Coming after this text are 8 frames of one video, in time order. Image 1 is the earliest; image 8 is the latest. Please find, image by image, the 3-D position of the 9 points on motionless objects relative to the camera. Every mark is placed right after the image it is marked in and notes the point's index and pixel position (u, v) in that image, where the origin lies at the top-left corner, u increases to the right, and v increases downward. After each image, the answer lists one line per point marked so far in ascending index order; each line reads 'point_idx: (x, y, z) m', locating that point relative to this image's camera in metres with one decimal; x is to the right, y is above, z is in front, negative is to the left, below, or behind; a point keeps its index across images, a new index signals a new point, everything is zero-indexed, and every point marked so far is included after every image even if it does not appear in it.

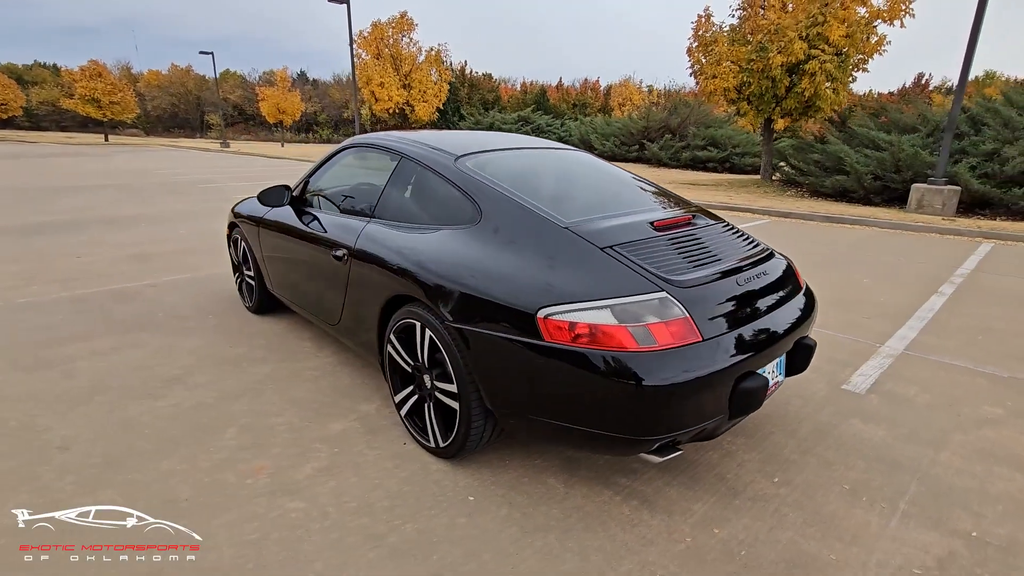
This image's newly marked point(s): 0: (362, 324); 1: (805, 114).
0: (-0.8, -0.2, +3.1) m
1: (+8.0, +4.8, +14.1) m
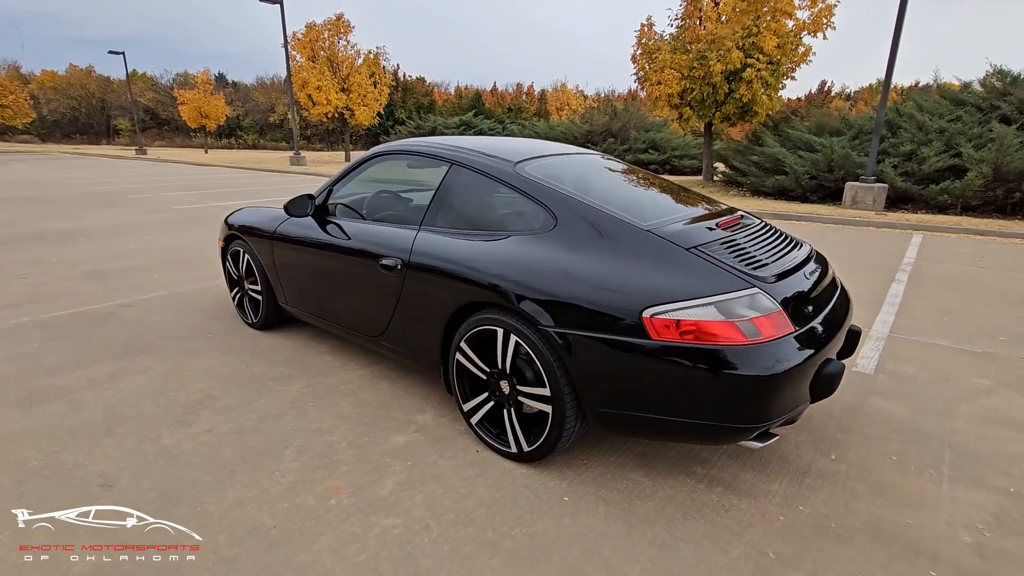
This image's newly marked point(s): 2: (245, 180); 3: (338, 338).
0: (-0.5, -0.3, +3.0) m
1: (+6.7, +5.0, +15.1) m
2: (-10.1, +4.0, +19.0) m
3: (-1.3, -0.4, +4.1) m
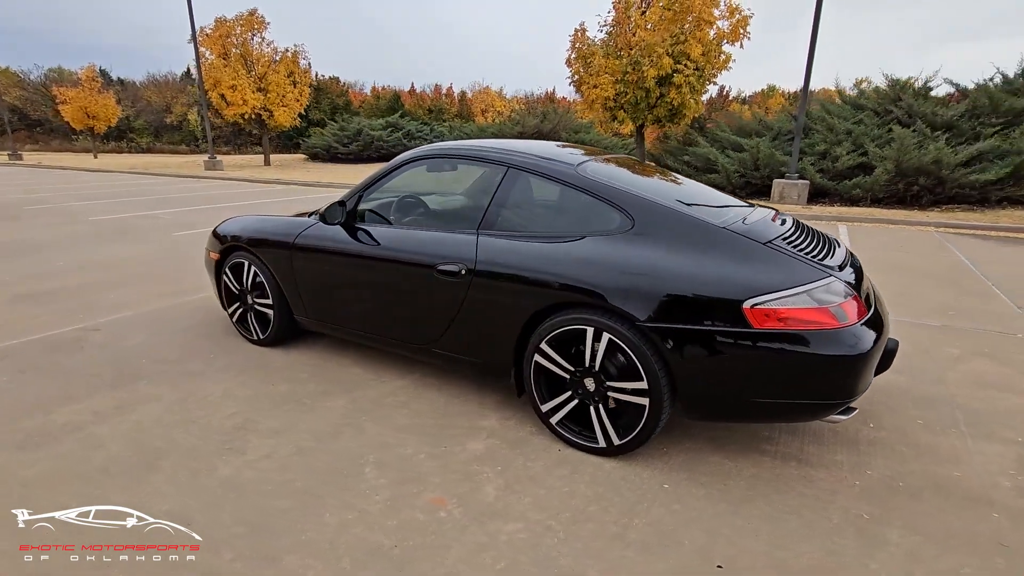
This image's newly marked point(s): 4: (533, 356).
0: (-0.2, -0.3, +3.0) m
1: (+5.0, +5.2, +16.0) m
2: (-12.2, +3.4, +17.4) m
3: (-1.1, -0.5, +4.0) m
4: (+0.1, -0.4, +2.7) m
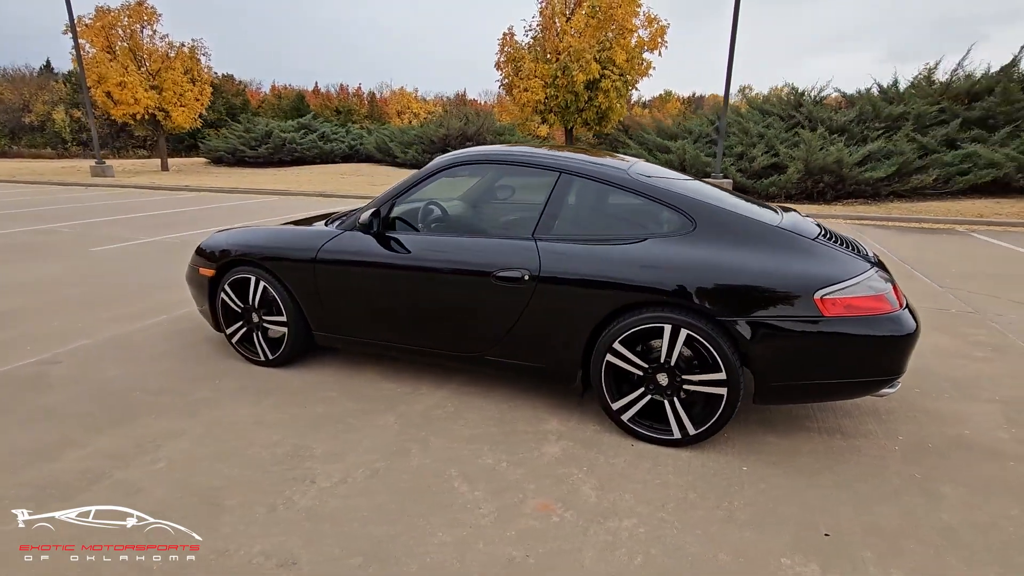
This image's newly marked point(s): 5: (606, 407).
0: (+0.2, -0.3, +3.0) m
1: (+2.8, +5.3, +16.7) m
2: (-14.2, +2.7, +15.3) m
3: (-0.9, -0.6, +3.8) m
4: (+0.5, -0.4, +2.8) m
5: (+0.5, -0.7, +2.9) m
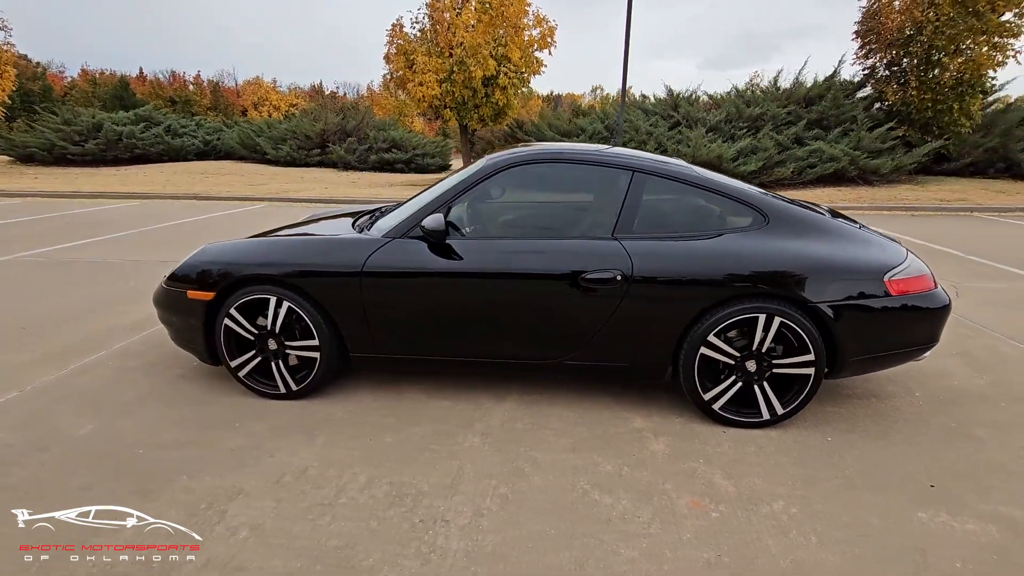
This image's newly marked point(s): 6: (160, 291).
0: (+0.7, -0.3, +3.0) m
1: (-0.5, +5.5, +16.8) m
2: (-16.5, +1.7, +11.2) m
3: (-0.6, -0.6, +3.5) m
4: (+1.1, -0.4, +2.9) m
5: (+1.1, -0.6, +3.0) m
6: (-2.3, 0.0, +3.4) m
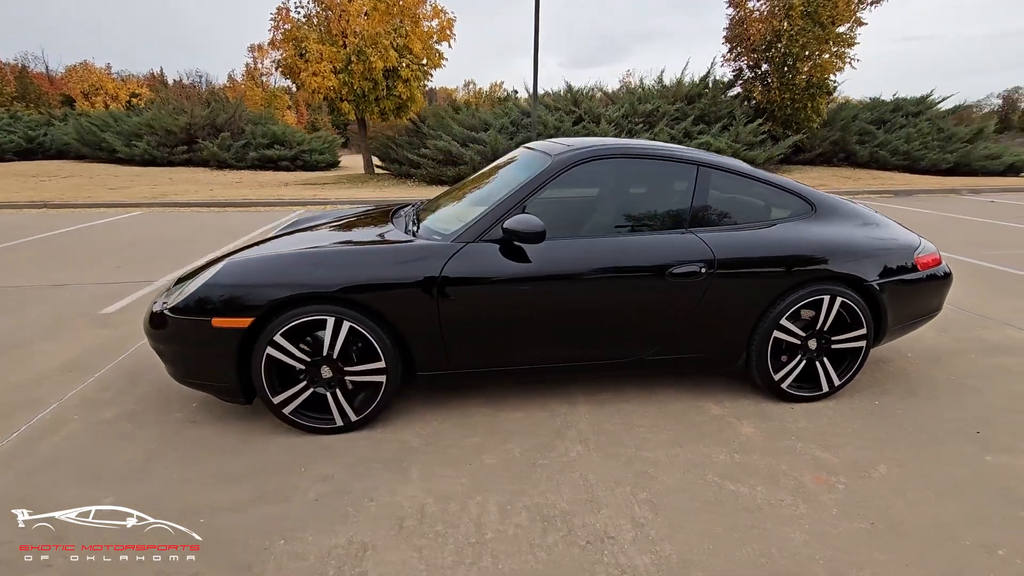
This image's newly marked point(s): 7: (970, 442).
0: (+1.1, -0.3, +3.1) m
1: (-3.5, +5.5, +16.1) m
2: (-17.5, +0.6, +7.2) m
3: (-0.2, -0.7, +3.3) m
4: (+1.5, -0.3, +3.1) m
5: (+1.6, -0.6, +3.1) m
6: (-1.9, -0.2, +2.8) m
7: (+2.5, -0.9, +2.9) m
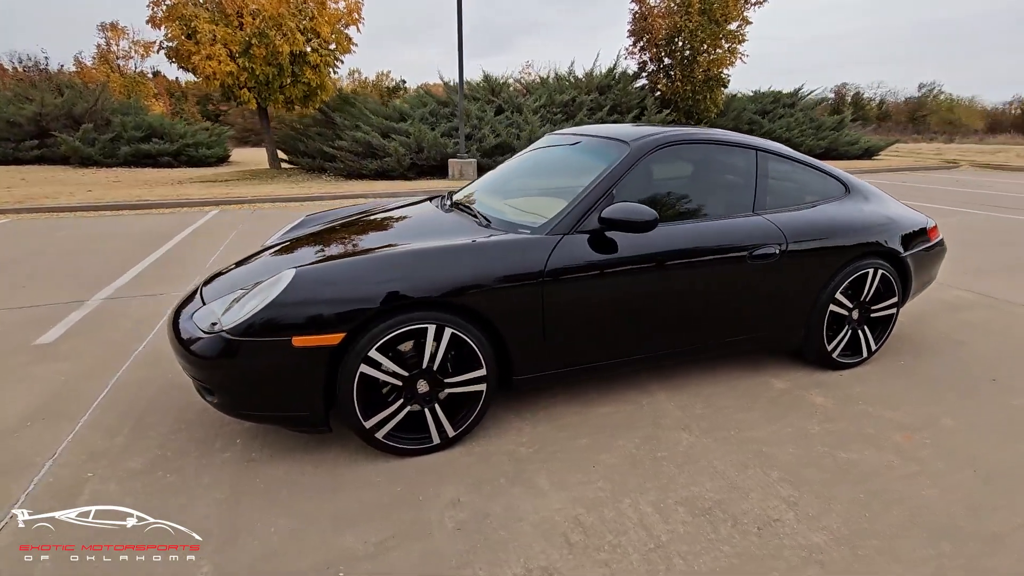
0: (+1.6, -0.1, +3.2) m
1: (-5.9, +5.4, +14.9) m
2: (-17.5, -0.5, +3.5) m
3: (+0.3, -0.6, +3.2) m
4: (+2.0, -0.1, +3.3) m
5: (+2.0, -0.4, +3.4) m
6: (-1.3, -0.3, +2.3) m
7: (+3.0, -0.6, +3.3) m
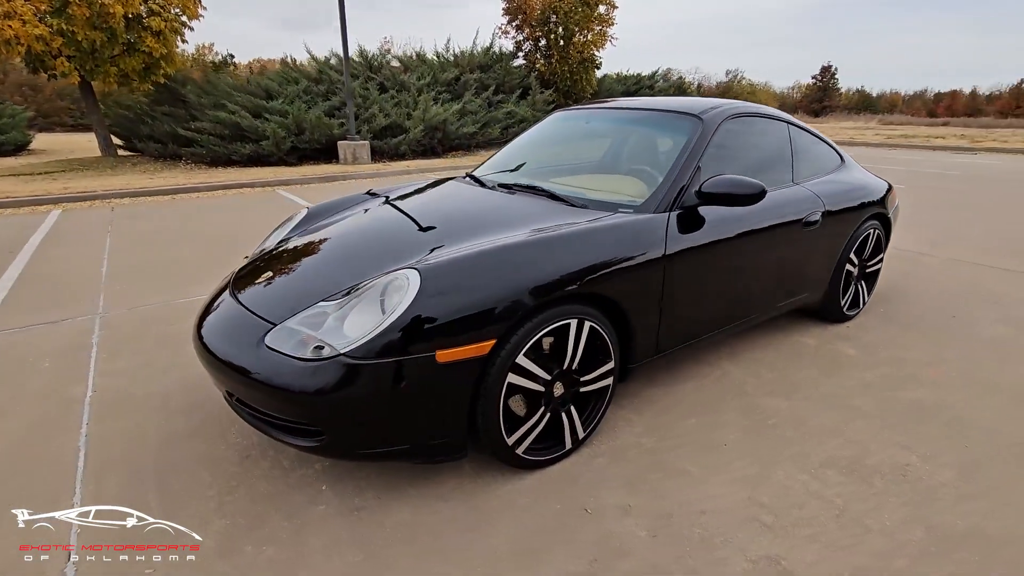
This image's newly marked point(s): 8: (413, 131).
0: (+1.9, +0.1, +3.4) m
1: (-8.8, +5.2, +12.6) m
2: (-16.5, -2.0, -1.2) m
3: (+0.7, -0.5, +3.1) m
4: (+2.3, +0.1, +3.6) m
5: (+2.3, -0.1, +3.7) m
6: (-0.6, -0.3, +1.8) m
7: (+3.3, -0.3, +3.9) m
8: (-2.8, +4.1, +13.6) m
